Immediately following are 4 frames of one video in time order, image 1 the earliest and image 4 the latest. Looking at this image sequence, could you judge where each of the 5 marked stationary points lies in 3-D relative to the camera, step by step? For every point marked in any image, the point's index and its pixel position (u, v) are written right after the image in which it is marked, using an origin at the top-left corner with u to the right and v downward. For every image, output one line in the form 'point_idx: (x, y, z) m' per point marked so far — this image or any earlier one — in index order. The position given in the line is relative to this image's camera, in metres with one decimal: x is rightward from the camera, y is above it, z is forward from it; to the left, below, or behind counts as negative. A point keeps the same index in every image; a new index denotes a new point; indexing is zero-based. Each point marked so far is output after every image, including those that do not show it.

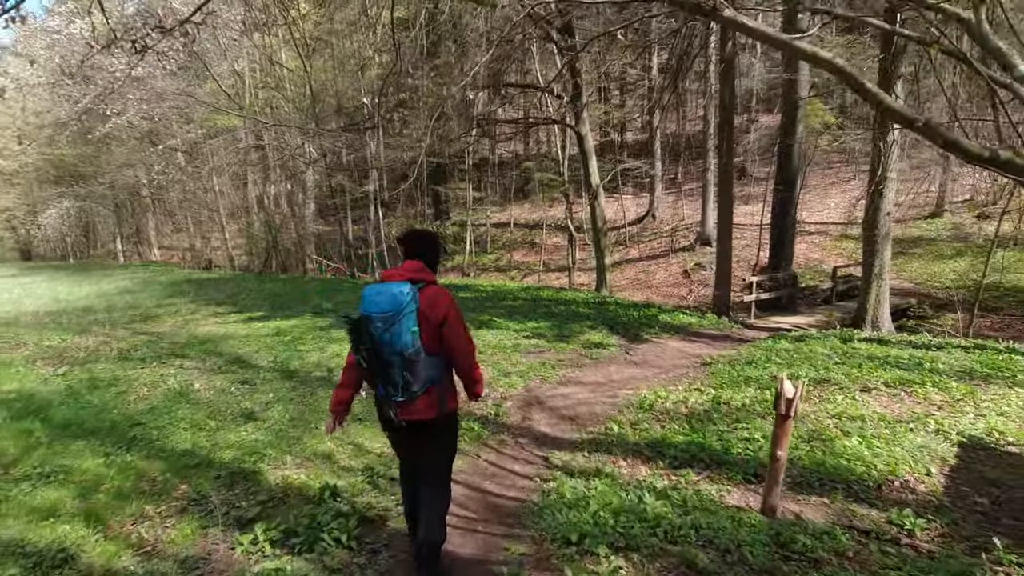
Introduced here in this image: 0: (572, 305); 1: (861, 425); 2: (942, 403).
0: (+1.6, -0.4, +15.1) m
1: (+4.1, -1.6, +6.5) m
2: (+5.6, -1.5, +7.2) m
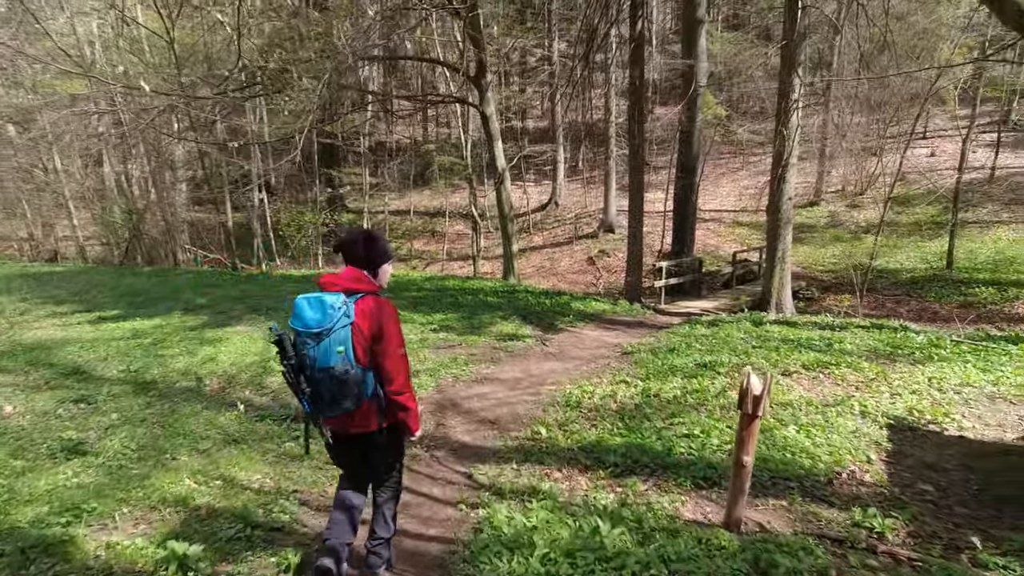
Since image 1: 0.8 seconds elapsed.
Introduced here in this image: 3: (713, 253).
0: (-0.8, -0.1, +14.2) m
1: (+3.2, -1.4, +6.2) m
2: (+4.5, -1.2, +7.2) m
3: (+7.2, +1.3, +19.9) m
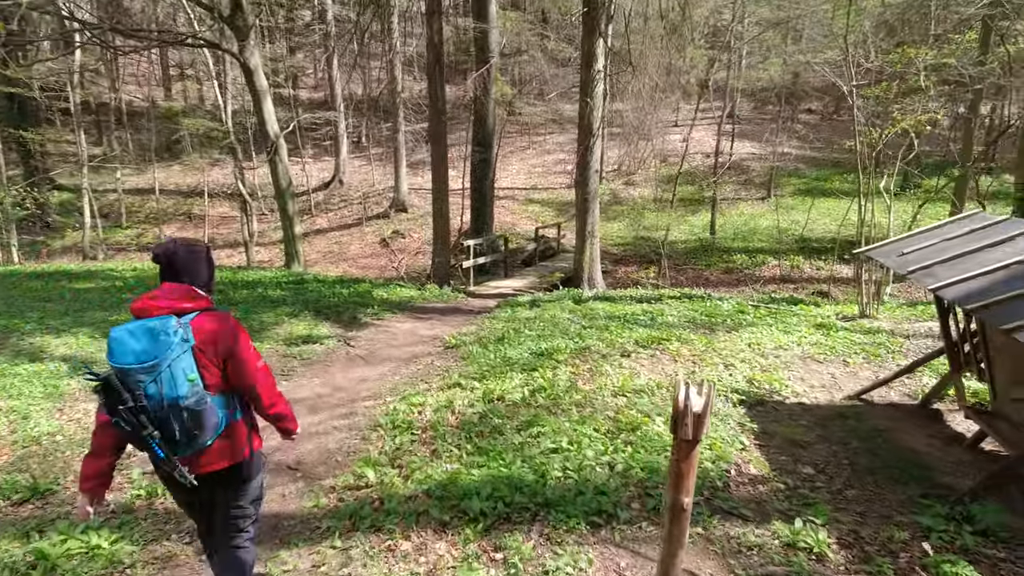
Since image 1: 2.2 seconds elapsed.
0: (-5.3, 0.0, +11.5) m
1: (+1.4, -1.1, +5.6) m
2: (+2.3, -0.9, +7.0) m
3: (0.0, +2.1, +19.7) m
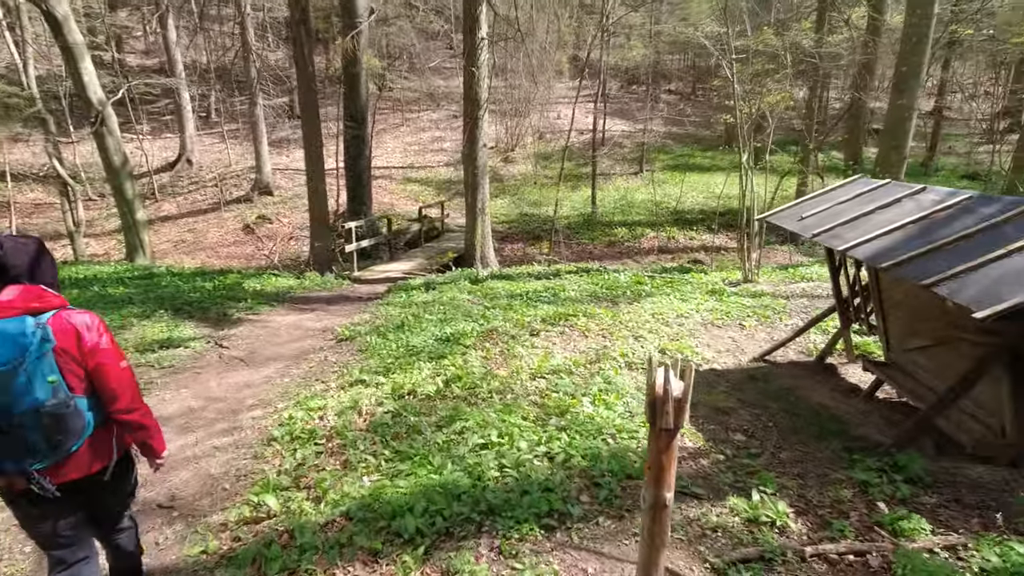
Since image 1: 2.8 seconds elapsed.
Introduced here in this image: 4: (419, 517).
0: (-7.3, +0.1, +9.6) m
1: (+0.6, -0.9, +5.4) m
2: (+1.1, -0.5, +6.9) m
3: (-4.0, +2.6, +18.6) m
4: (-0.5, -1.4, +3.3) m
